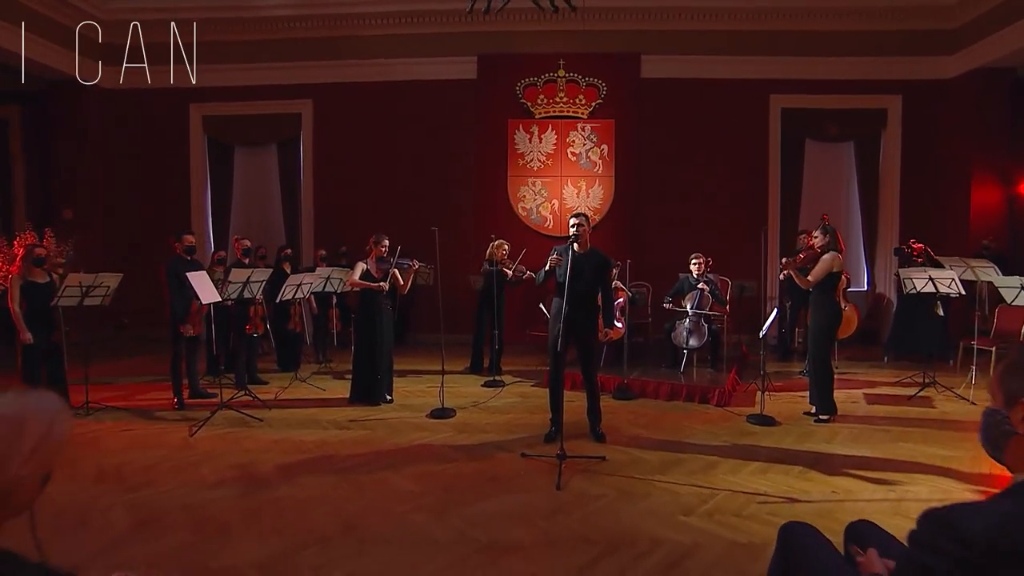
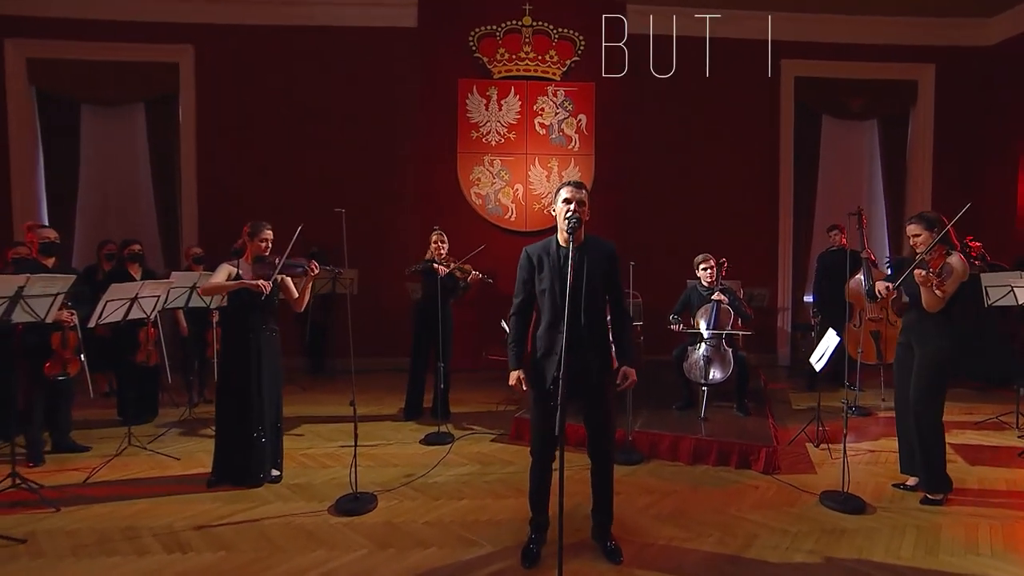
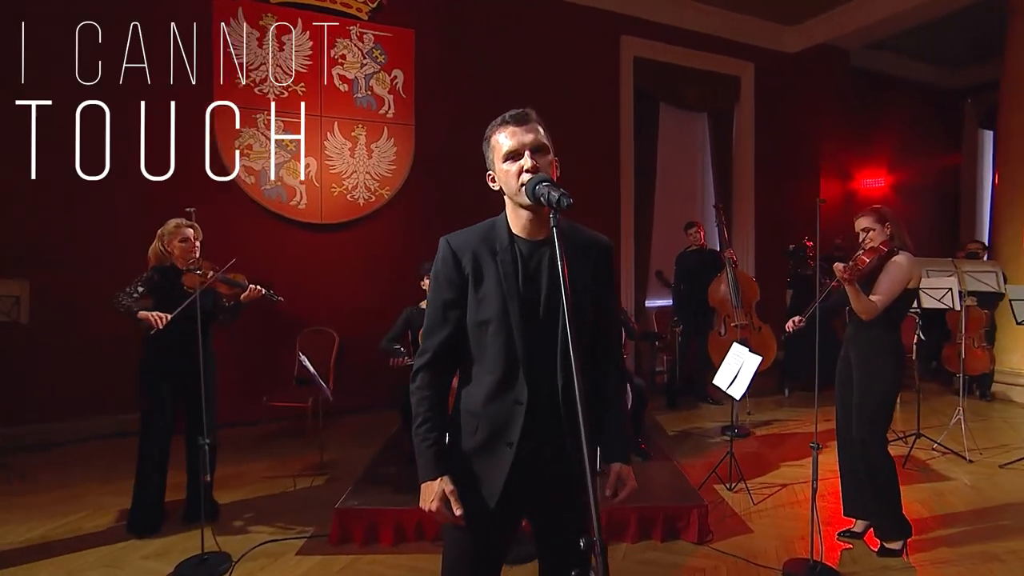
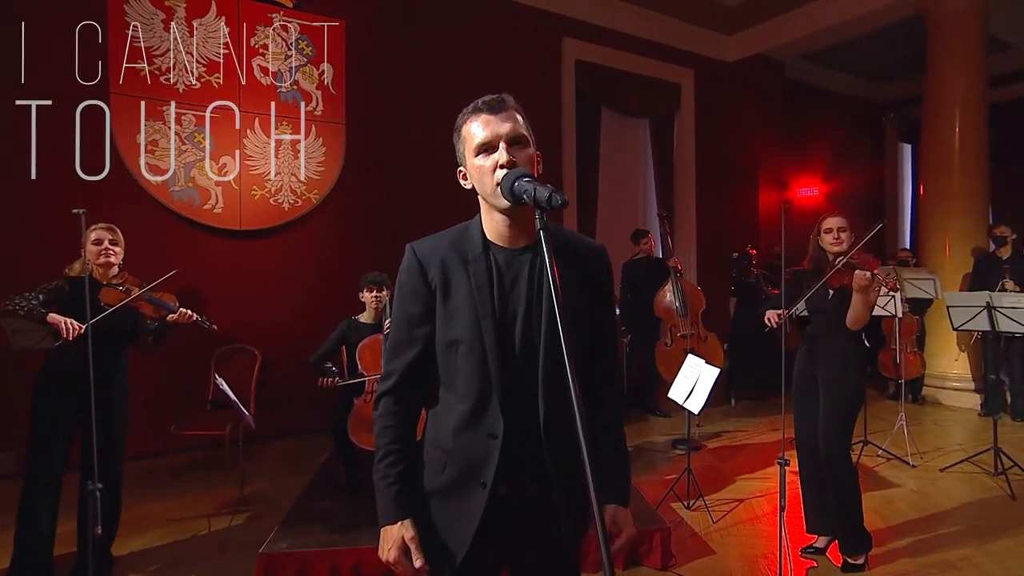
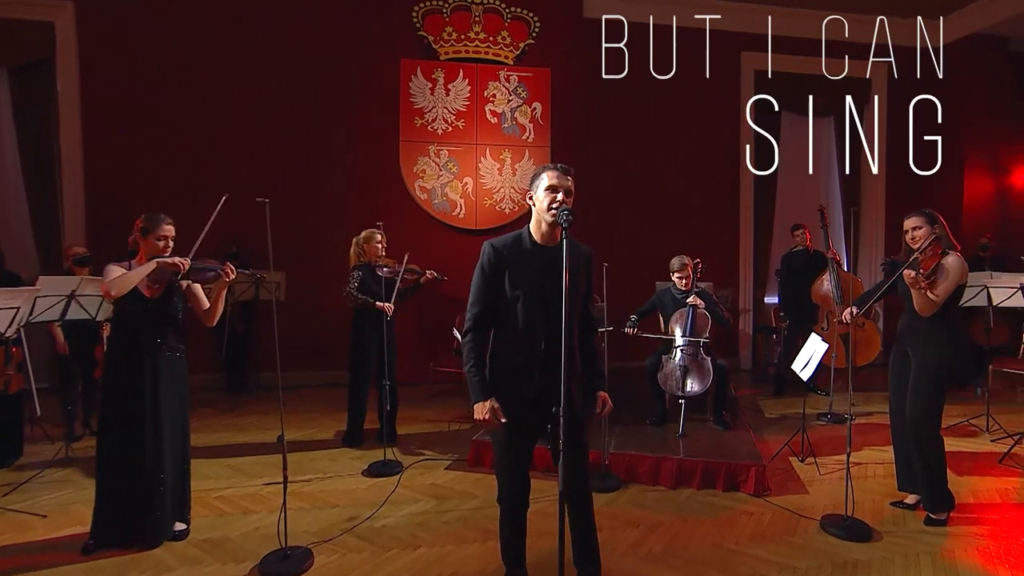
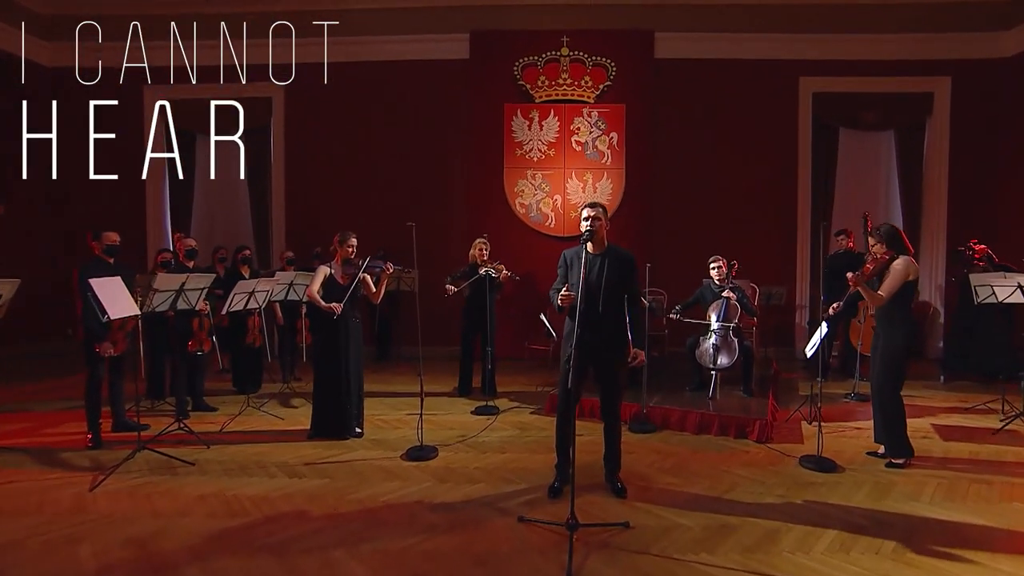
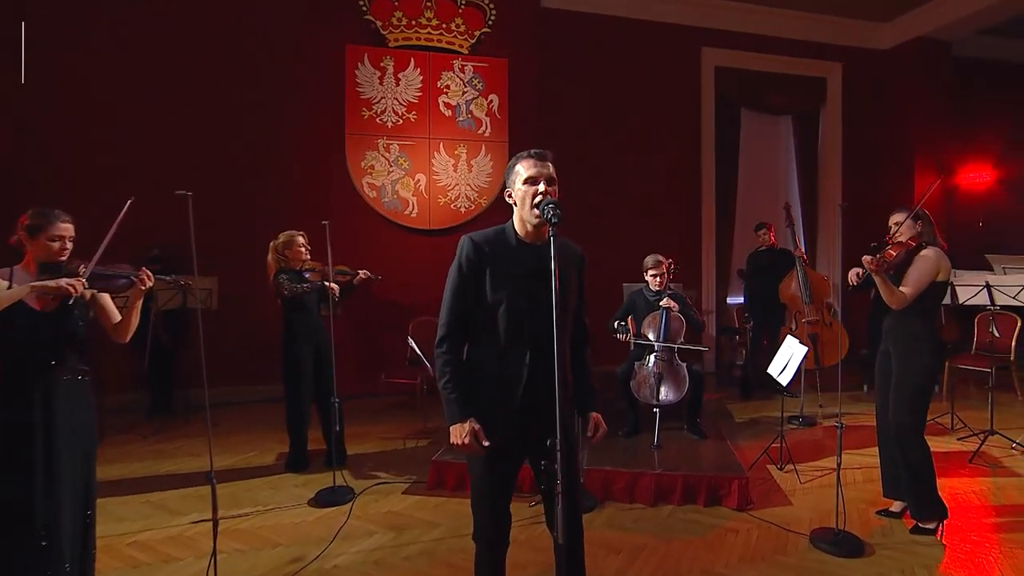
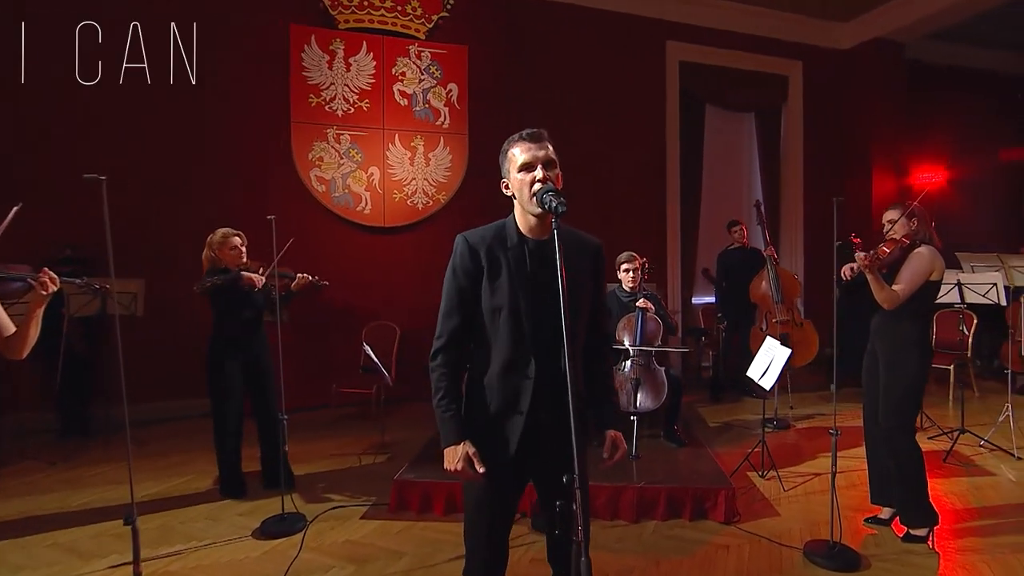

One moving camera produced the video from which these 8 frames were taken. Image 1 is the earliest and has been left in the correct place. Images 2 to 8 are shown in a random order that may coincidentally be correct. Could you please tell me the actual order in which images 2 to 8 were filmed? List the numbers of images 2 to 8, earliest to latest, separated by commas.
6, 2, 5, 7, 8, 3, 4
